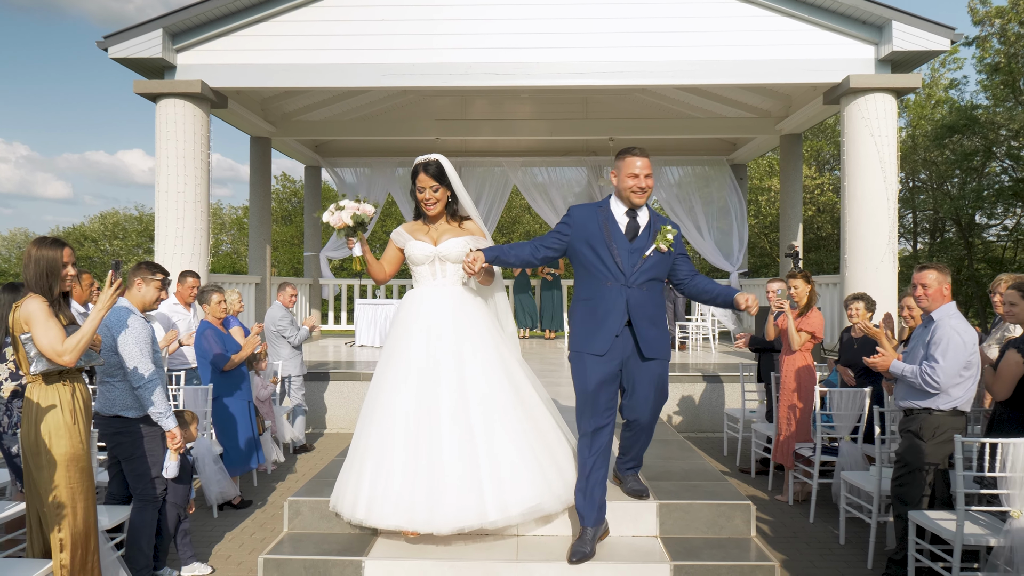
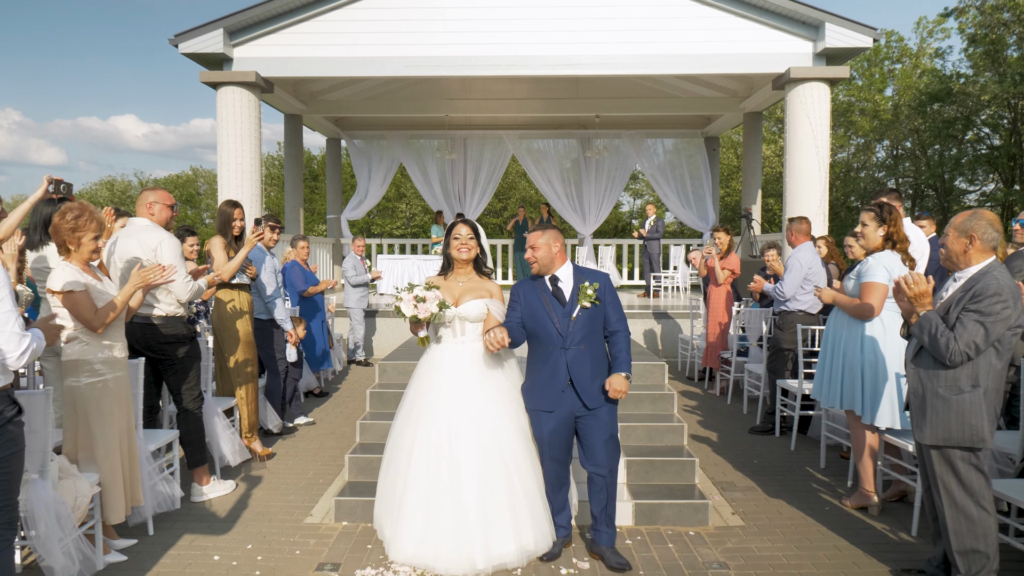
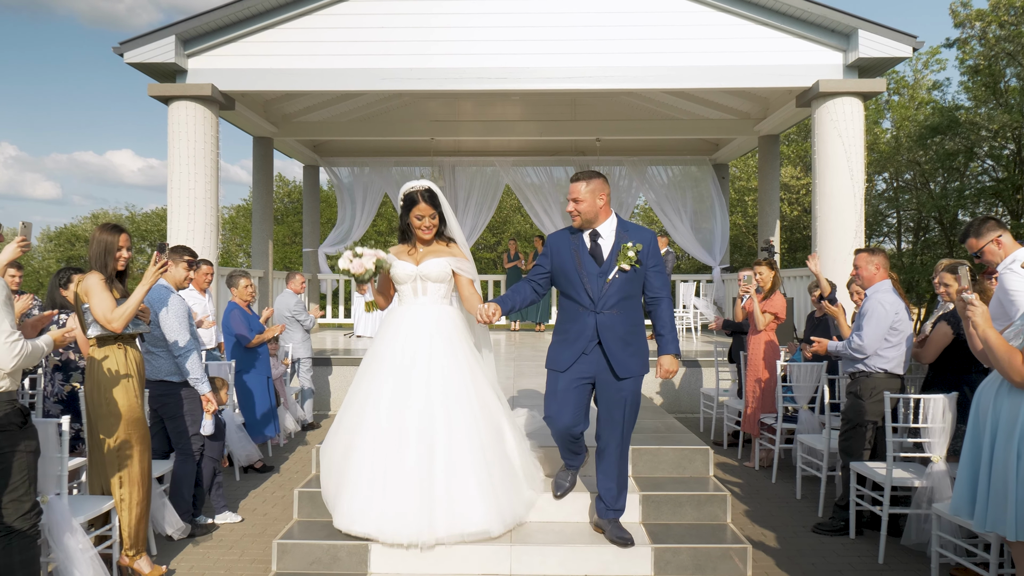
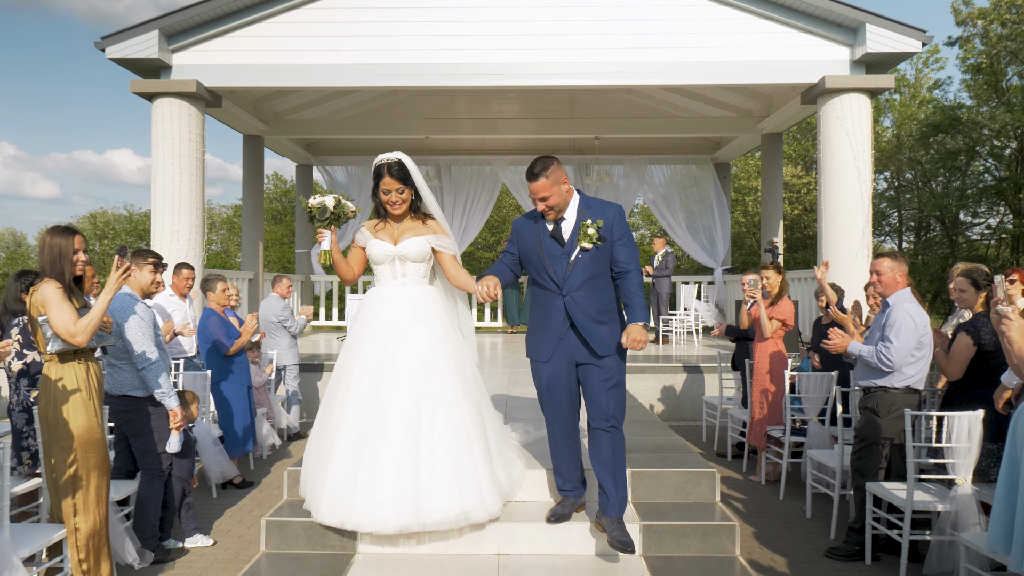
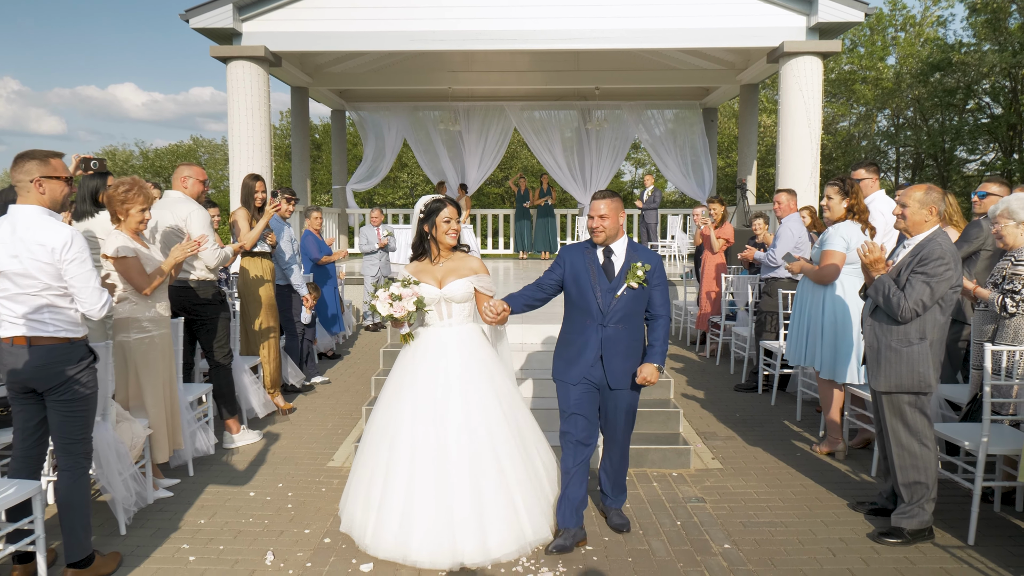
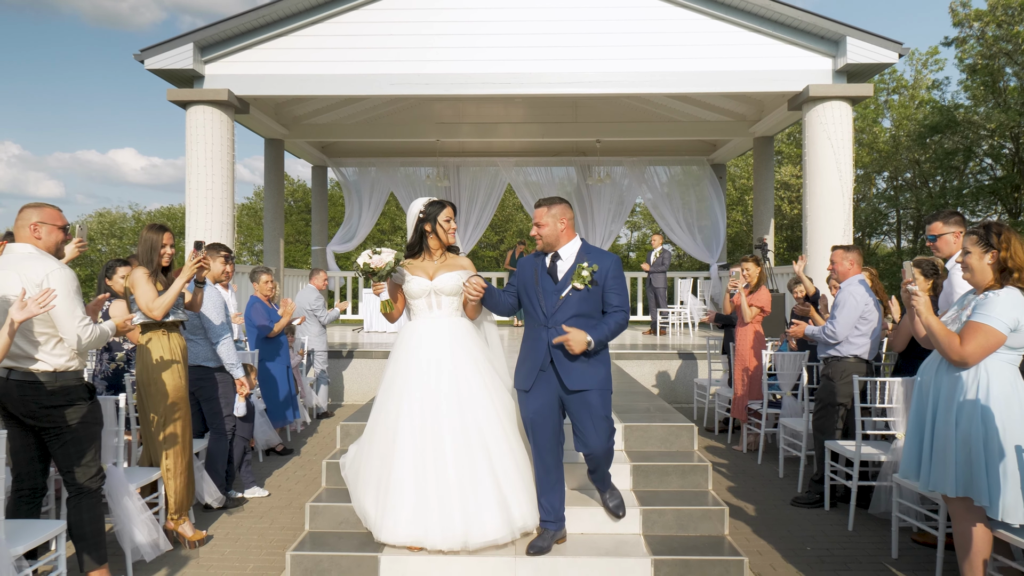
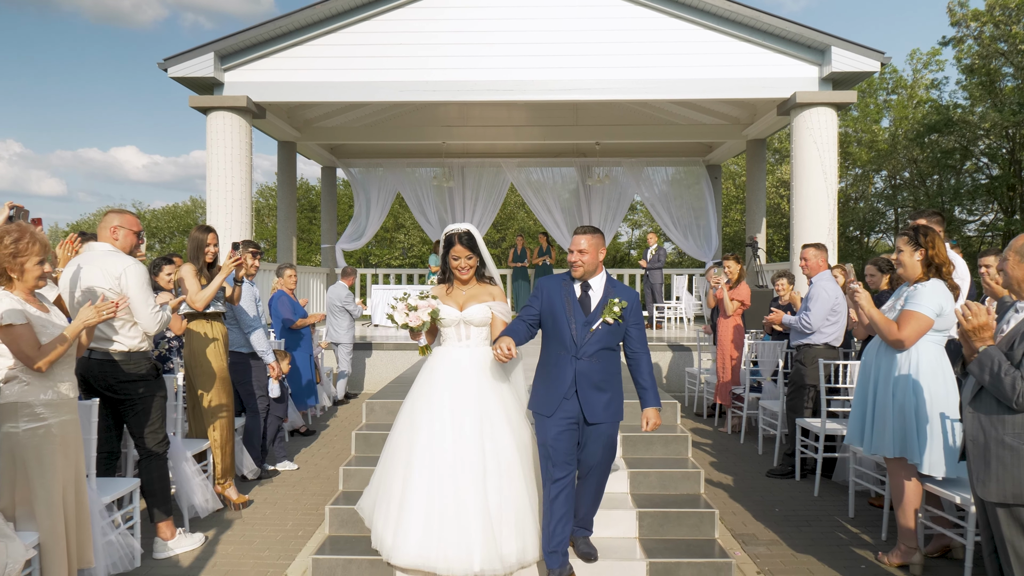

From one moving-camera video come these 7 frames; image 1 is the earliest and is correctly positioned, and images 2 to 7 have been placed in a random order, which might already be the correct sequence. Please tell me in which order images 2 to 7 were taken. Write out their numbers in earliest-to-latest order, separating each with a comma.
4, 3, 6, 7, 2, 5
